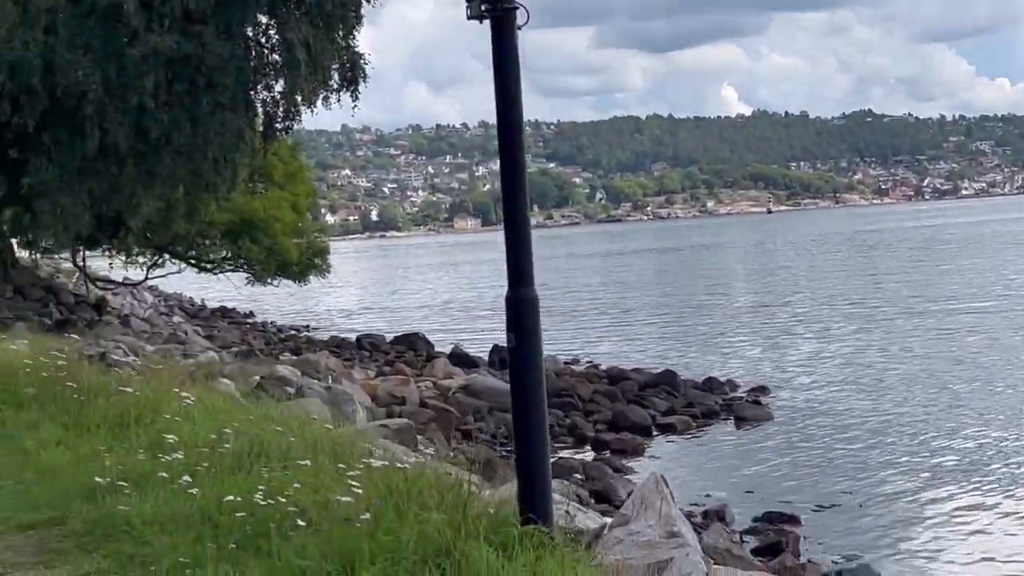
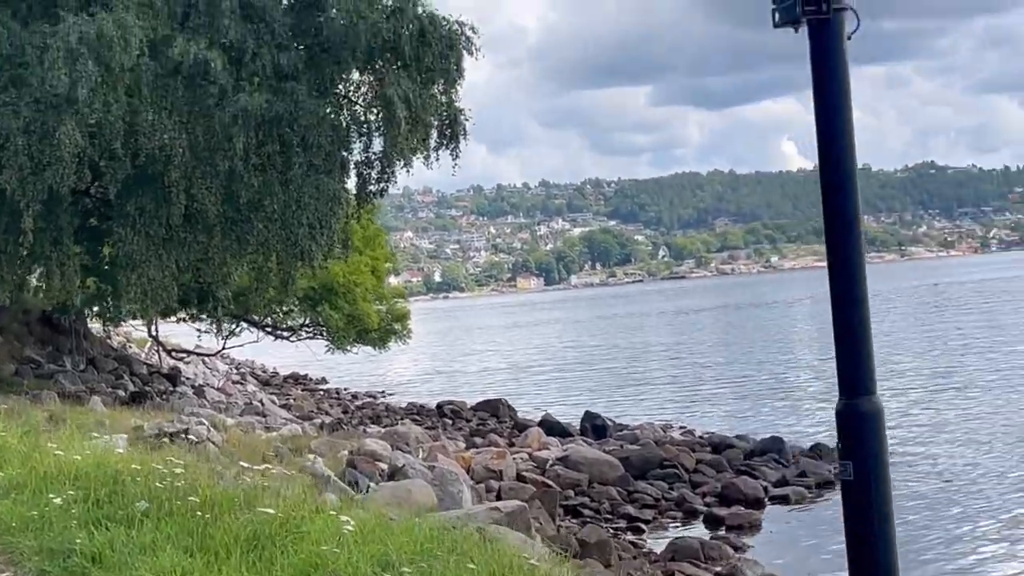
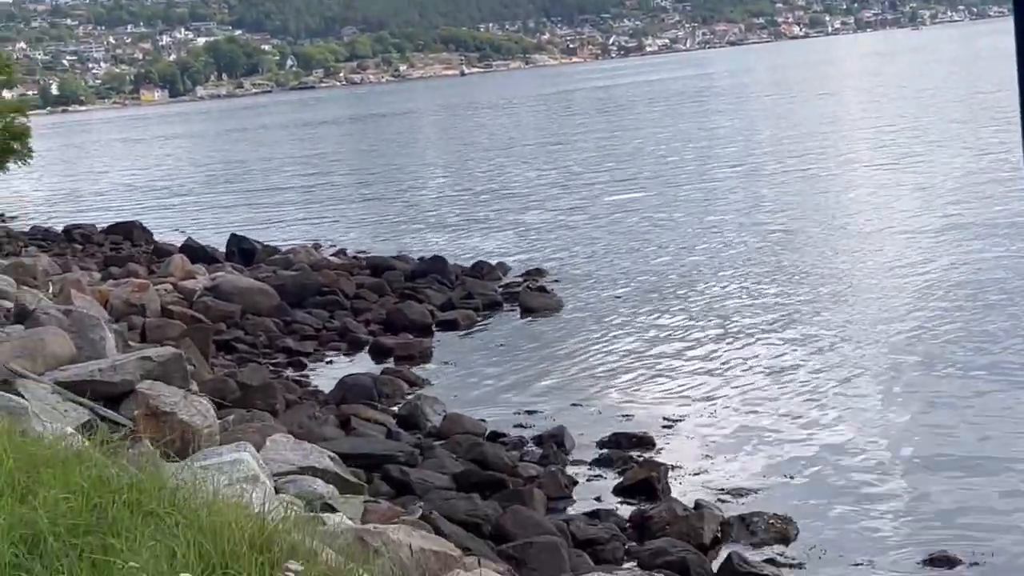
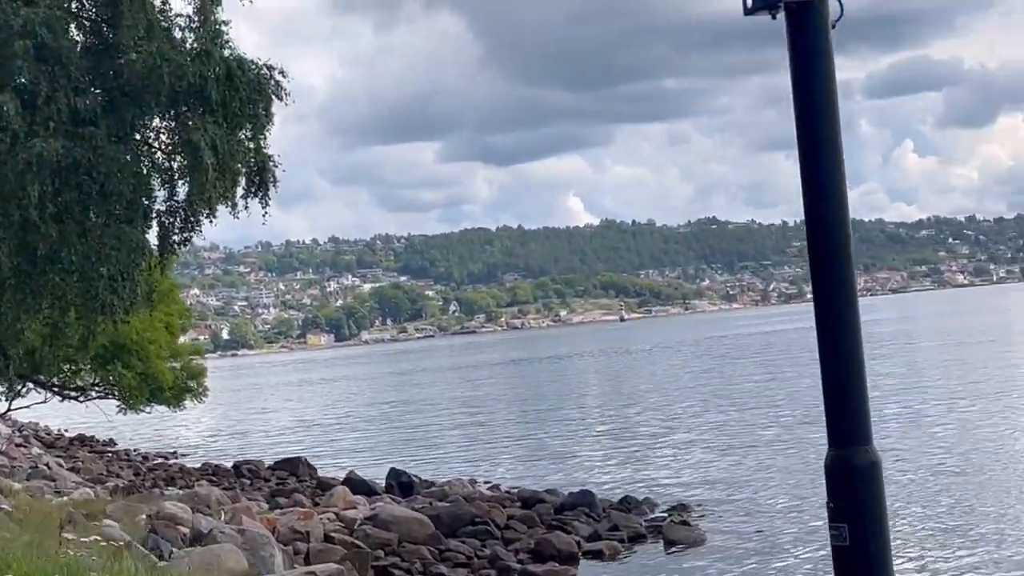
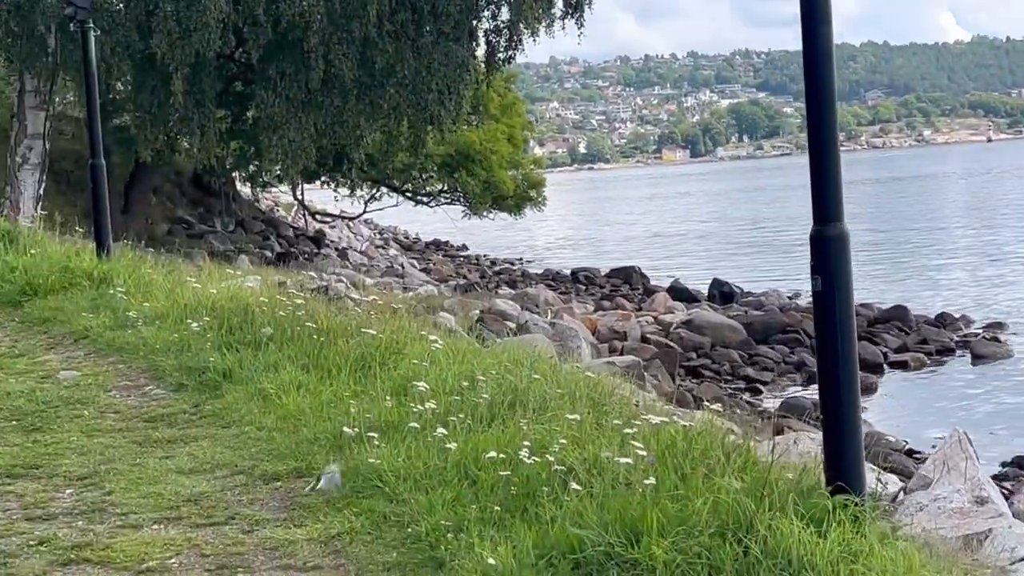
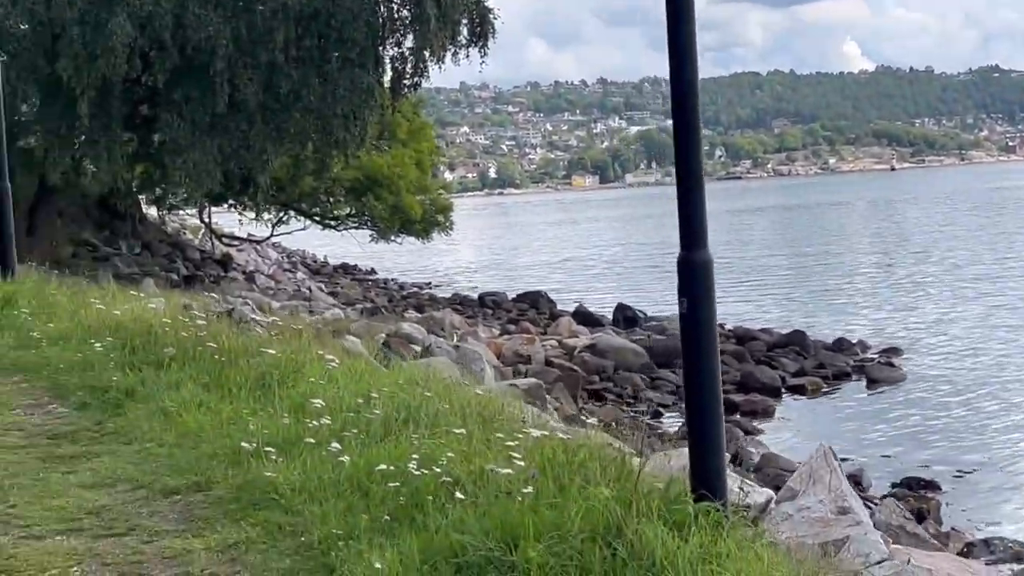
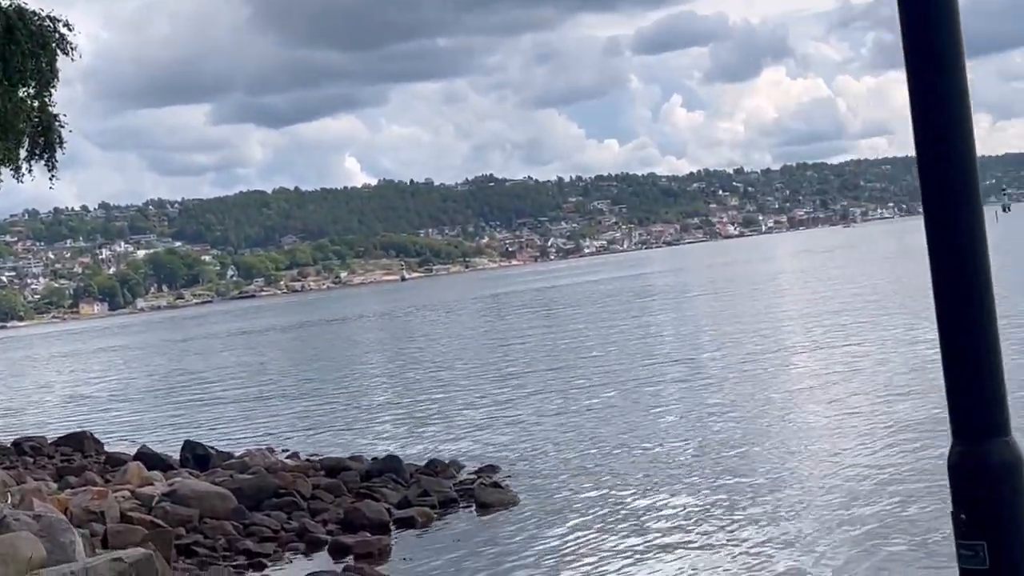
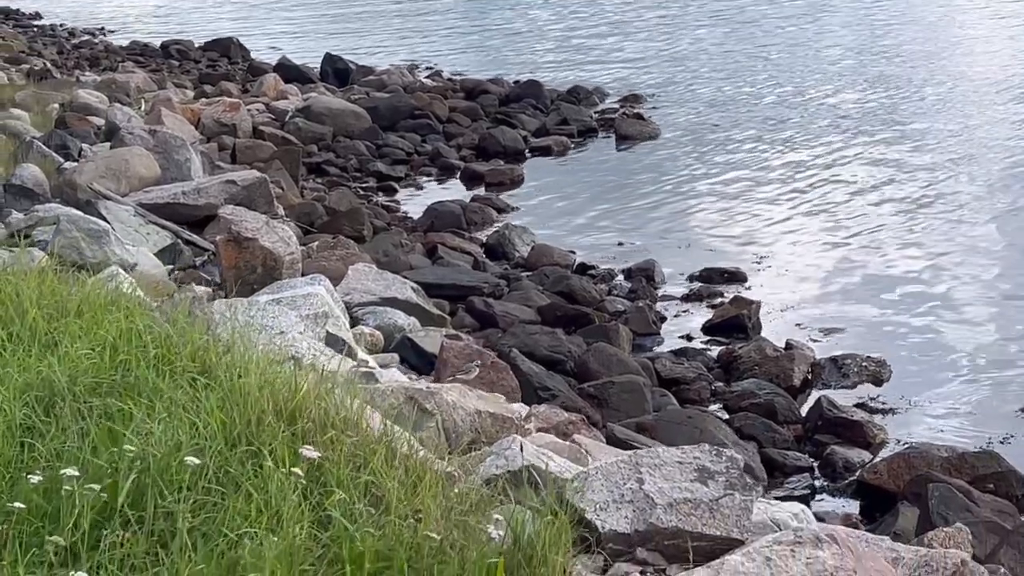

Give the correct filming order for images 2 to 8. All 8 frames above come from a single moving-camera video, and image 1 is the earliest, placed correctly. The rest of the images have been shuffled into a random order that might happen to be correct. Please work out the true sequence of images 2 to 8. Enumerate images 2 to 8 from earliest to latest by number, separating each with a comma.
6, 5, 2, 4, 7, 3, 8
